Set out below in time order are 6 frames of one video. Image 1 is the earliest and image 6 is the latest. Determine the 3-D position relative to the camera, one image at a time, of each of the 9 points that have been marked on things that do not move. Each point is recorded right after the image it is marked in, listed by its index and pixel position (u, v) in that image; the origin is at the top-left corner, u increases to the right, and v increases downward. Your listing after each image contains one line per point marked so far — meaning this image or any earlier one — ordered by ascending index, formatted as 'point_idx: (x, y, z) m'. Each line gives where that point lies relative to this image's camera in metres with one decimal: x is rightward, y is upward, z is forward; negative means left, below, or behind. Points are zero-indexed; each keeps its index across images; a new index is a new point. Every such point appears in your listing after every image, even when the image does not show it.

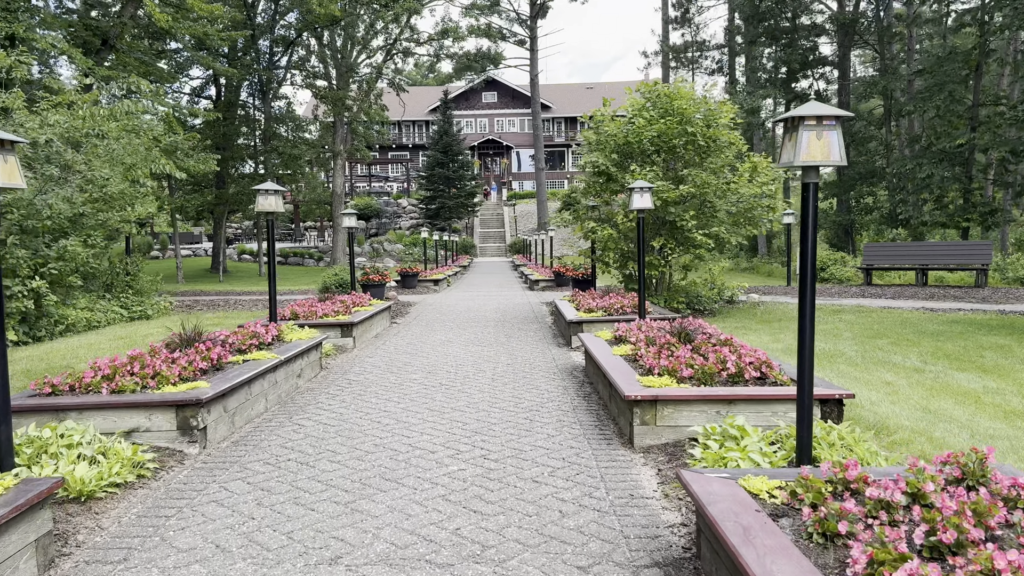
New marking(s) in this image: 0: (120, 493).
0: (-1.9, -1.0, +3.7) m
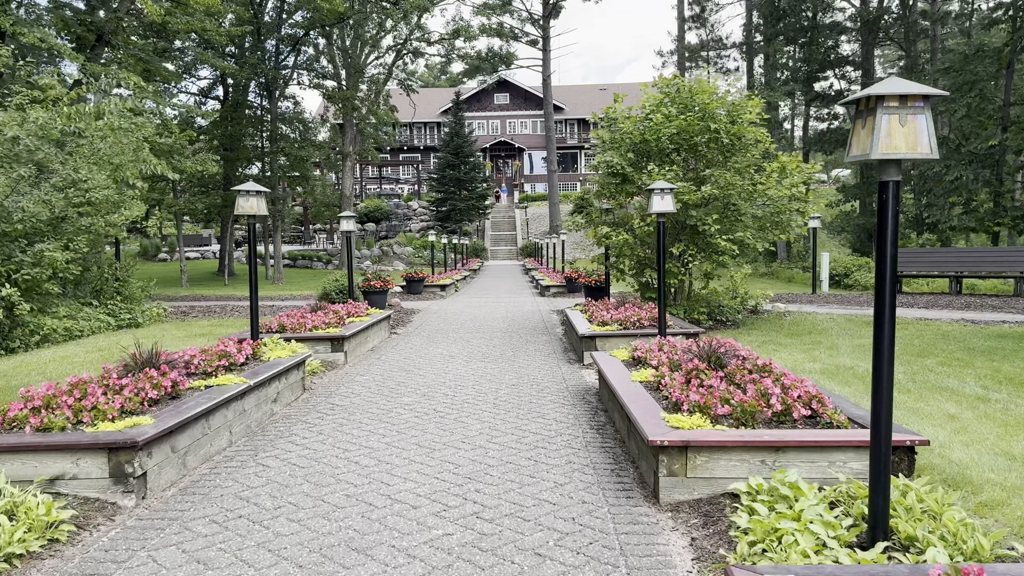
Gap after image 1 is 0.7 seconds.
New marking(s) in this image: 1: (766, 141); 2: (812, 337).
0: (-1.9, -1.1, +3.0) m
1: (+3.2, +1.9, +9.8) m
2: (+3.7, -0.6, +9.4) m
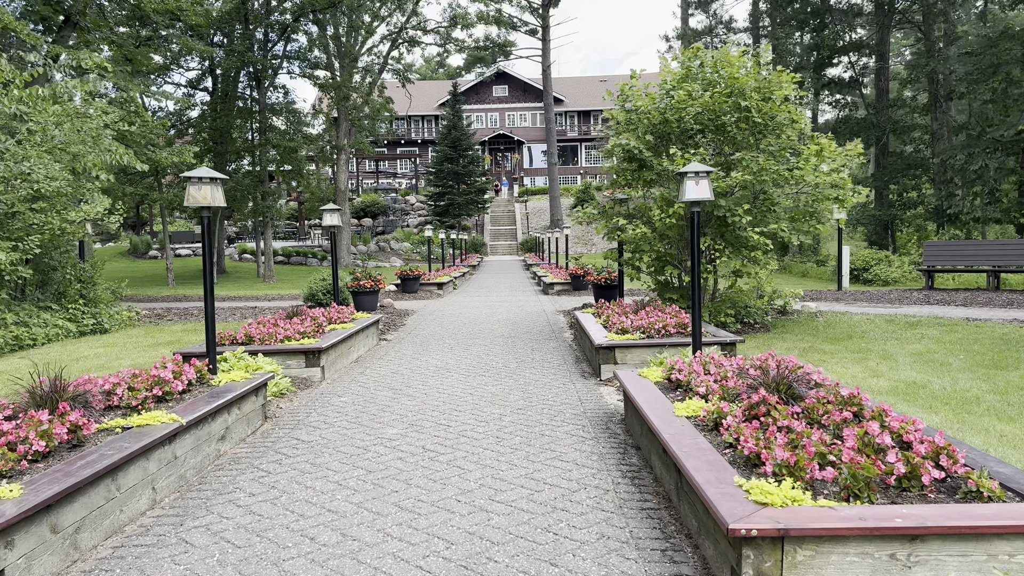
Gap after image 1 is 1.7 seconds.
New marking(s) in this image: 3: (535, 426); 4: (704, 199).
0: (-1.9, -1.2, +1.9) m
1: (+3.3, +1.9, +8.7) m
2: (+3.7, -0.6, +8.3) m
3: (+0.1, -0.9, +4.9) m
4: (+1.4, +0.6, +5.6) m
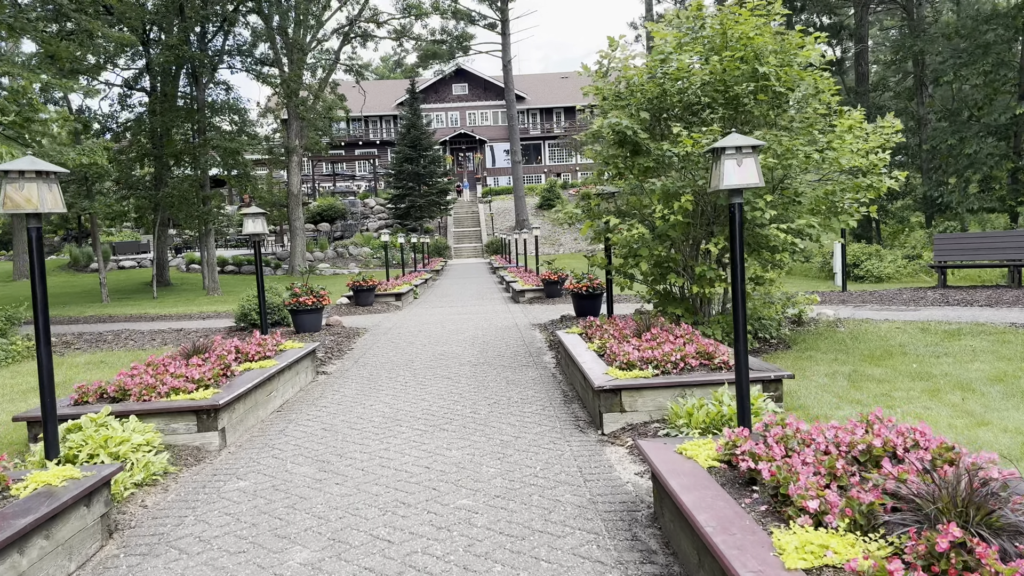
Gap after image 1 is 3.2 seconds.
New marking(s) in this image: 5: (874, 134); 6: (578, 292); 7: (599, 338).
0: (-1.8, -1.4, +0.1) m
1: (+2.9, +1.8, +7.1) m
2: (+3.4, -0.7, +6.8) m
3: (0.0, -1.0, +3.2) m
4: (+1.2, +0.5, +4.0) m
5: (+3.5, +1.5, +7.4) m
6: (+0.9, -0.1, +10.2) m
7: (+0.7, -0.4, +6.5) m
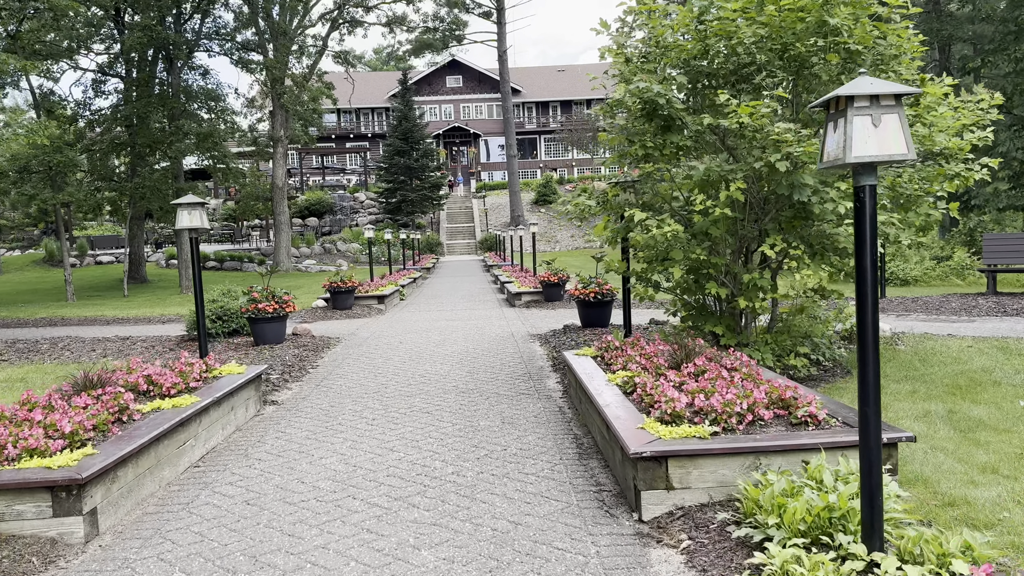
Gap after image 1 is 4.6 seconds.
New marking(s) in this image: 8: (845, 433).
0: (-1.8, -1.5, -1.4) m
1: (+2.9, +1.7, +5.6) m
2: (+3.4, -0.8, +5.3) m
3: (0.0, -1.1, +1.7) m
4: (+1.2, +0.4, +2.5) m
5: (+3.5, +1.4, +5.9) m
6: (+0.8, -0.1, +8.7) m
7: (+0.7, -0.5, +5.0) m
8: (+1.5, -0.6, +3.4) m
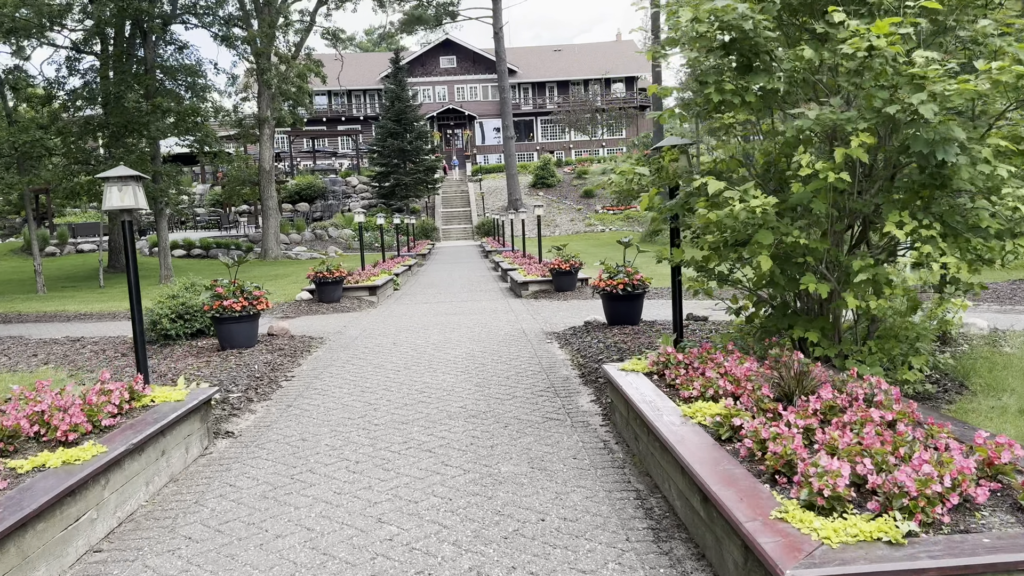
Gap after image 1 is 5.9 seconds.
0: (-1.6, -1.6, -2.8) m
1: (+3.0, +1.7, +4.2) m
2: (+3.6, -0.7, +3.9) m
3: (+0.2, -1.2, +0.3) m
4: (+1.4, +0.4, +1.1) m
5: (+3.6, +1.4, +4.5) m
6: (+1.0, 0.0, +7.3) m
7: (+0.9, -0.5, +3.6) m
8: (+1.7, -0.7, +2.1) m
